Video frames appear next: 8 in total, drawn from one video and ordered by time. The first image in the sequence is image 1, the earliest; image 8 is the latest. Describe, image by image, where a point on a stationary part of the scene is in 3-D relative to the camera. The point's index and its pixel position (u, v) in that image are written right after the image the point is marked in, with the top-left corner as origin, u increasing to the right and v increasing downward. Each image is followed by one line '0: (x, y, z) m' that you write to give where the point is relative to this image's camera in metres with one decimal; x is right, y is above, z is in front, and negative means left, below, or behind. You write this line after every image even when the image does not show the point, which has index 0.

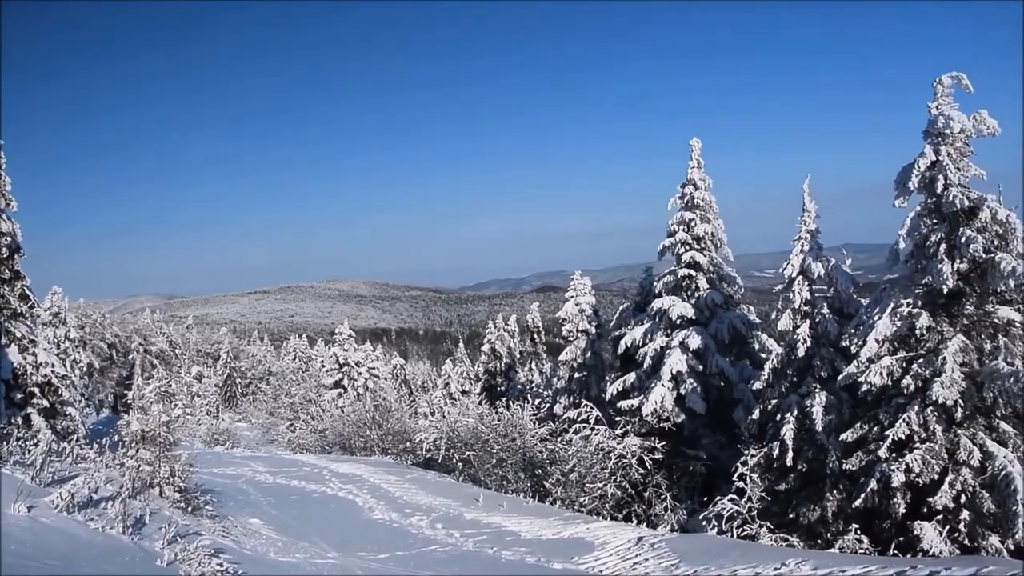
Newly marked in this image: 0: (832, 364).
0: (+7.2, -1.8, +16.9) m
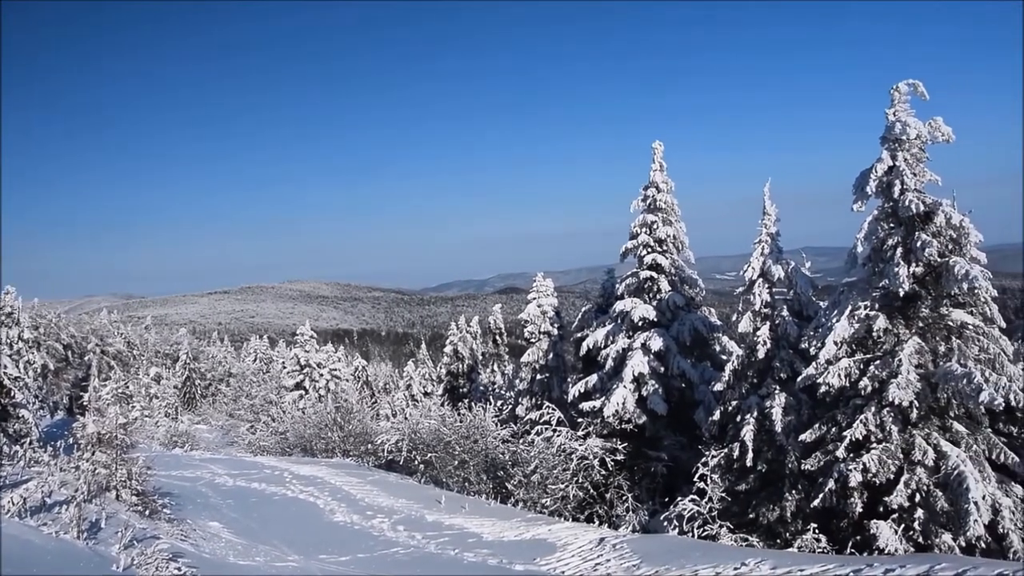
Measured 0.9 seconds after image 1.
0: (+6.3, -1.9, +17.1) m
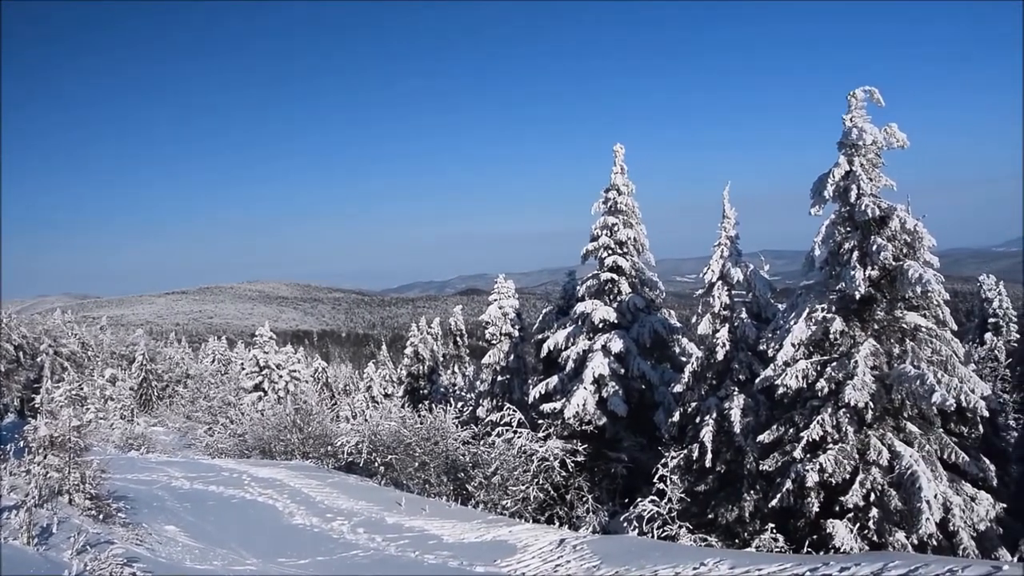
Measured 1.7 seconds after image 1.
0: (+5.5, -1.9, +17.3) m
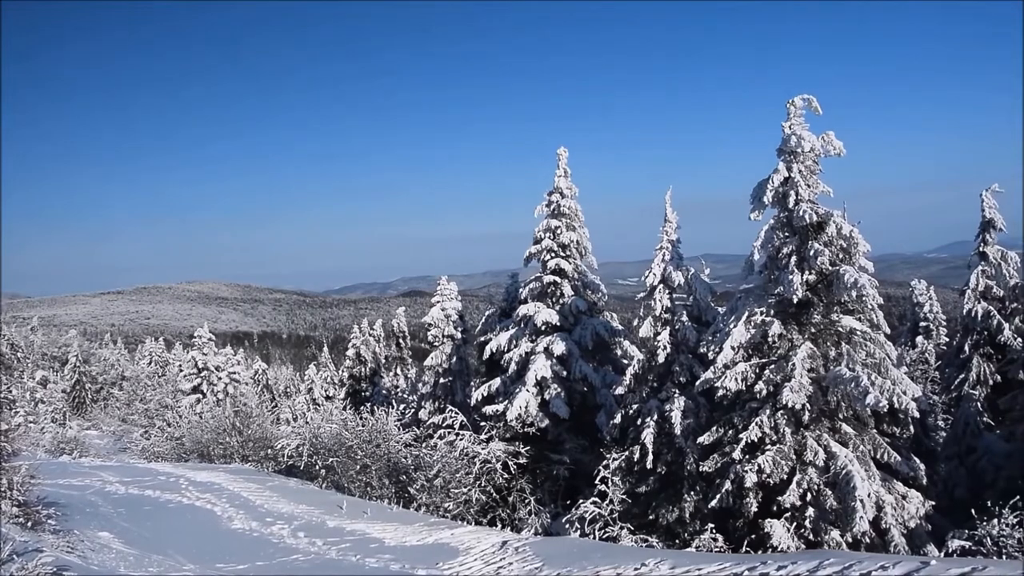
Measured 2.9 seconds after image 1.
0: (+4.2, -2.0, +17.5) m
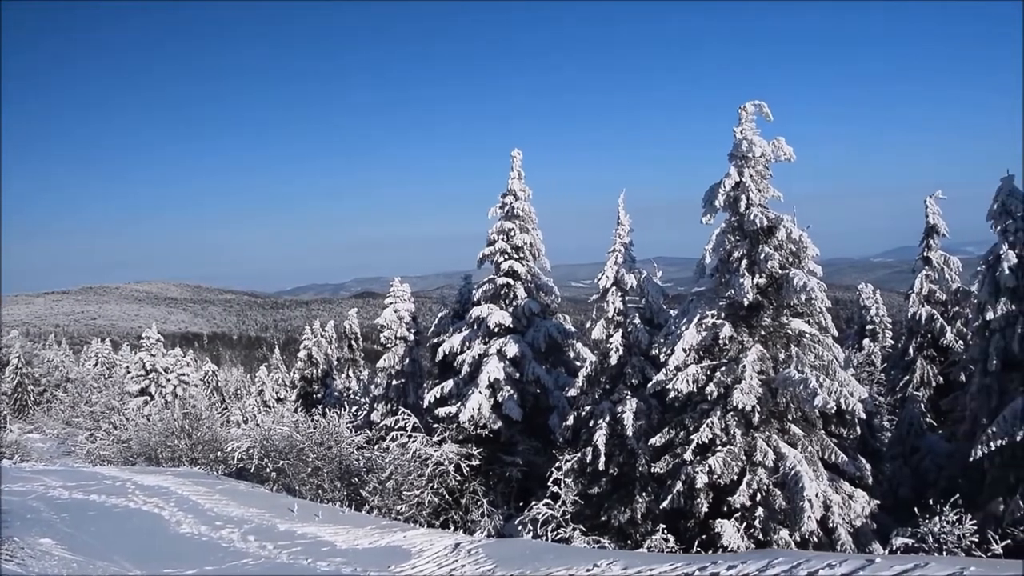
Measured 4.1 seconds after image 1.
0: (+3.2, -2.0, +17.6) m
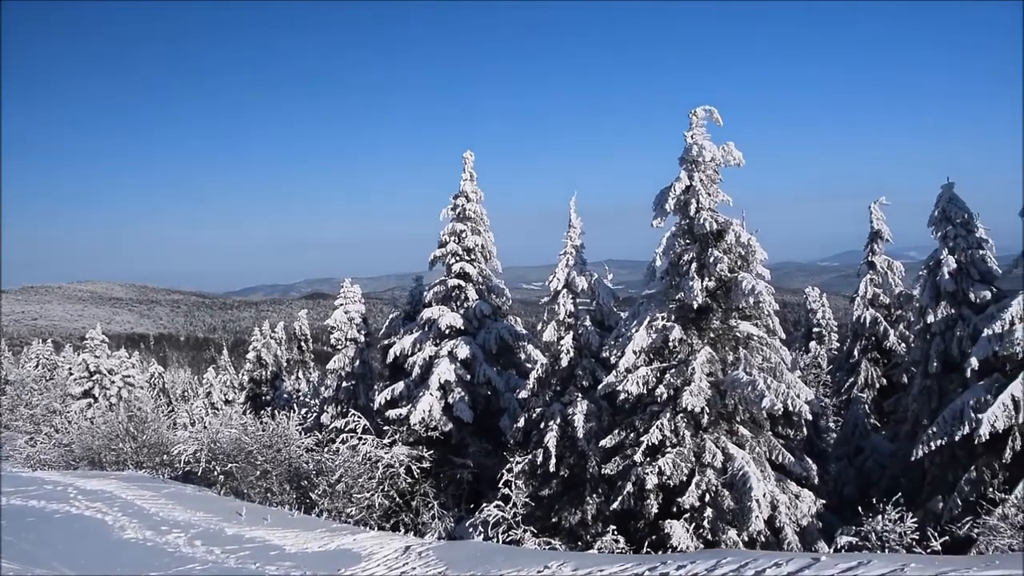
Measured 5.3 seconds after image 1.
0: (+2.1, -2.1, +17.7) m
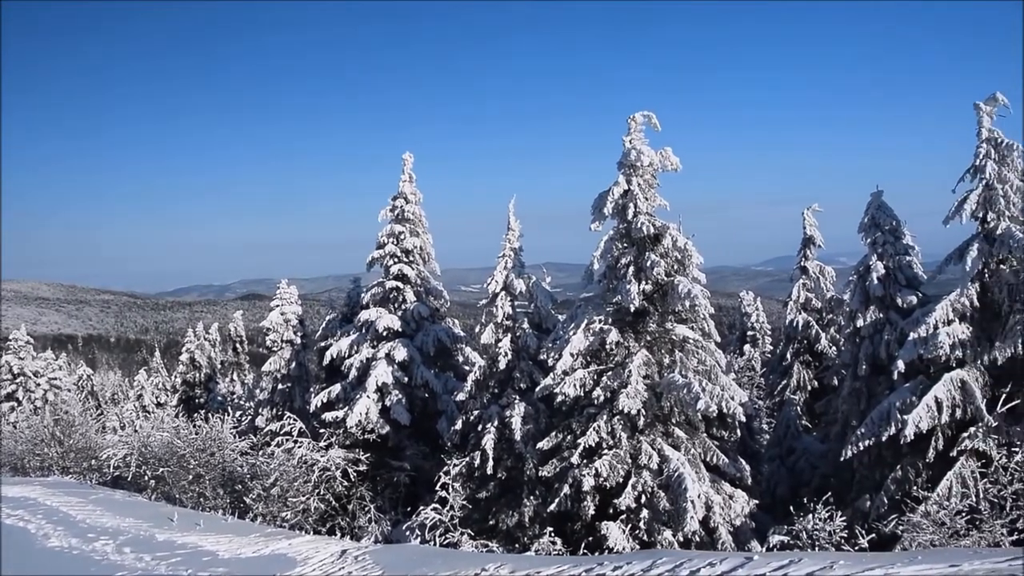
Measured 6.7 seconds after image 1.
0: (+0.8, -2.2, +17.8) m
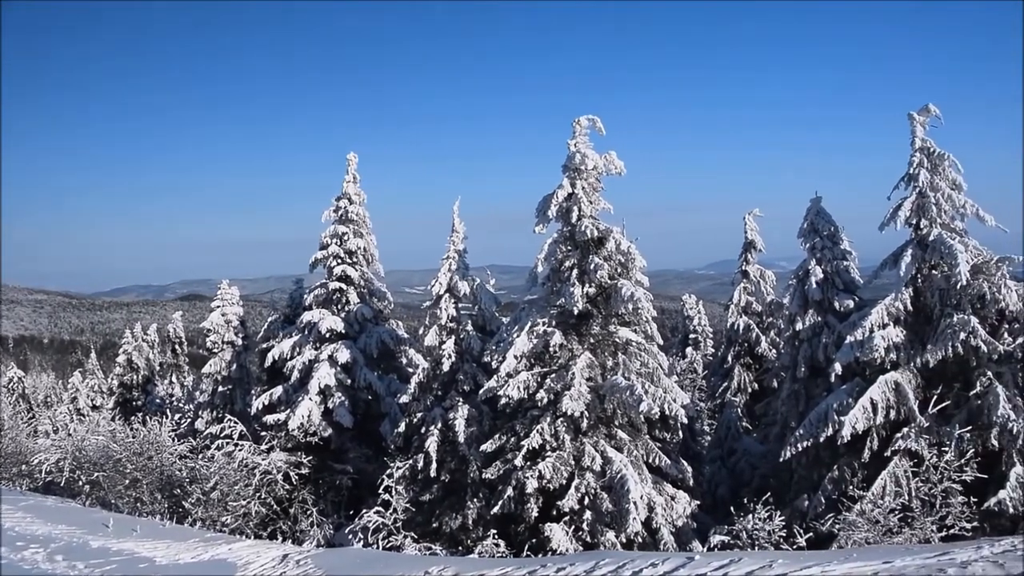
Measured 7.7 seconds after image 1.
0: (-0.5, -2.3, +17.9) m
